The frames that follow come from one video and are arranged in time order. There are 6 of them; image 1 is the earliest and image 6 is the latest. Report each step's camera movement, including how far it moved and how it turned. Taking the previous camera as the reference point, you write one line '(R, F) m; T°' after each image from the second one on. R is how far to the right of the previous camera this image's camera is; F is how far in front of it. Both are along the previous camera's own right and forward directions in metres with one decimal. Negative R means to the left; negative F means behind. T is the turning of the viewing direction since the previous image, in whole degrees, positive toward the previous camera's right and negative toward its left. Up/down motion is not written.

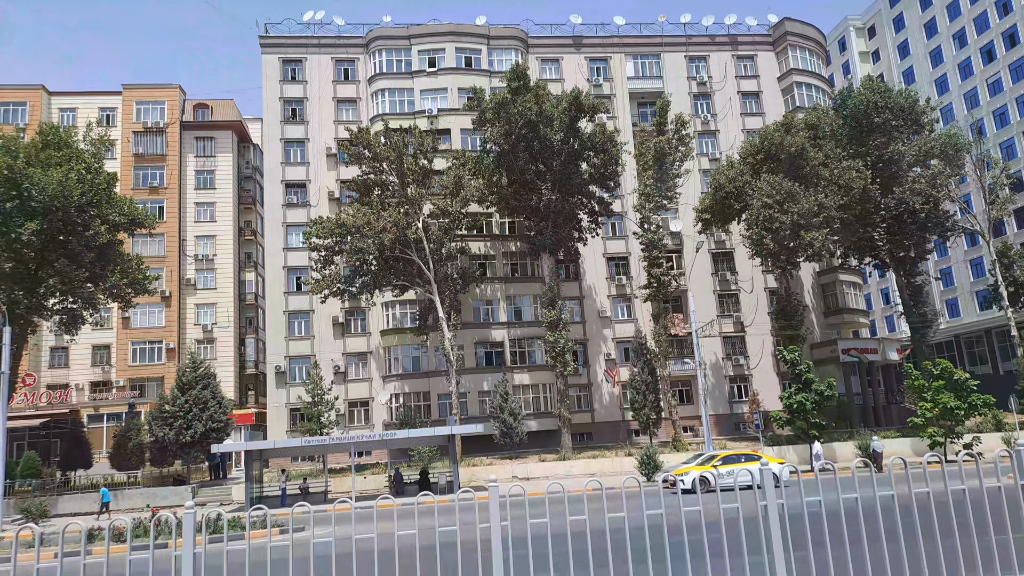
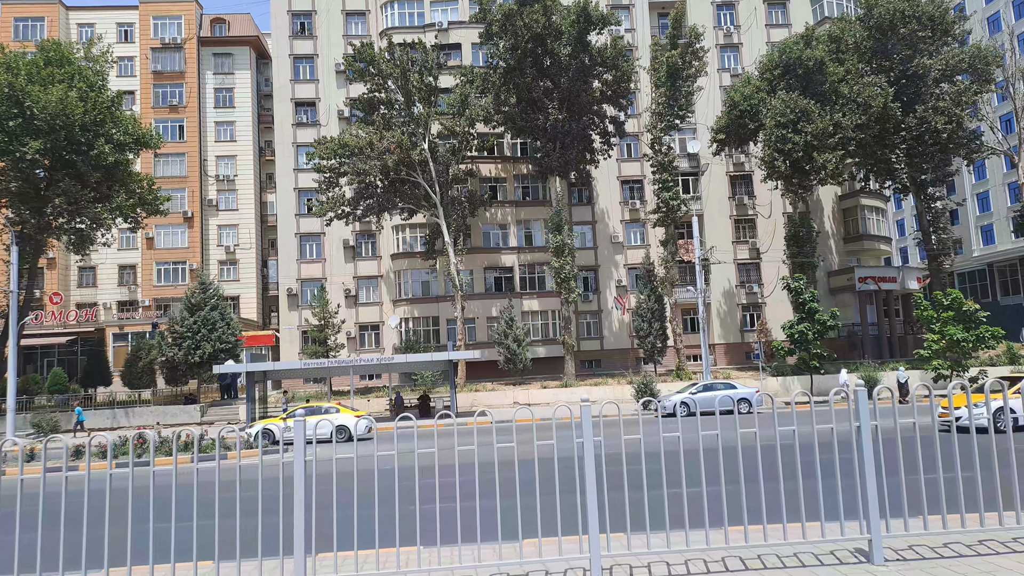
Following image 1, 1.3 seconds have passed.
(+1.2, +0.3) m; -3°
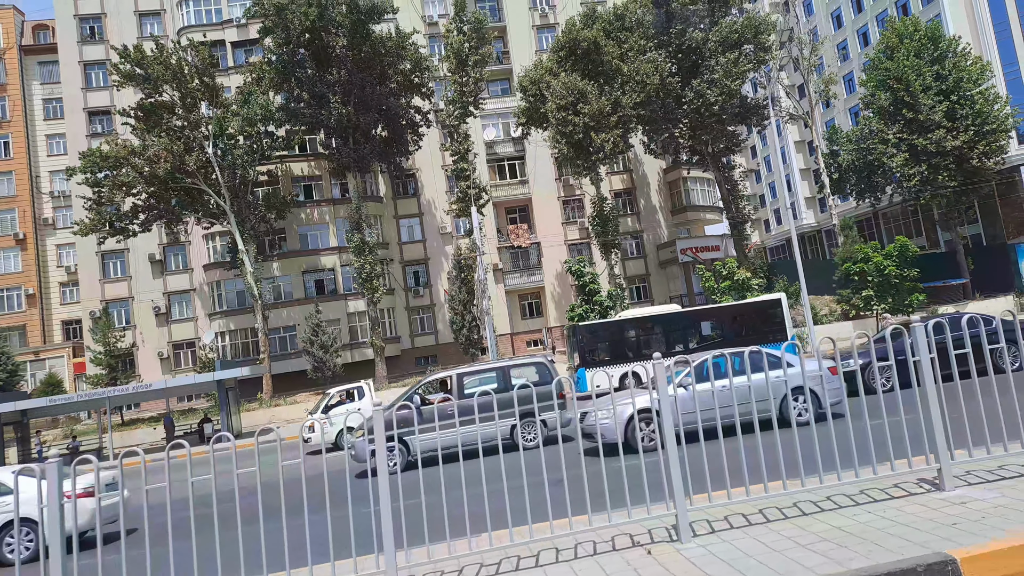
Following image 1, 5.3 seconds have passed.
(+5.5, +0.5) m; +6°
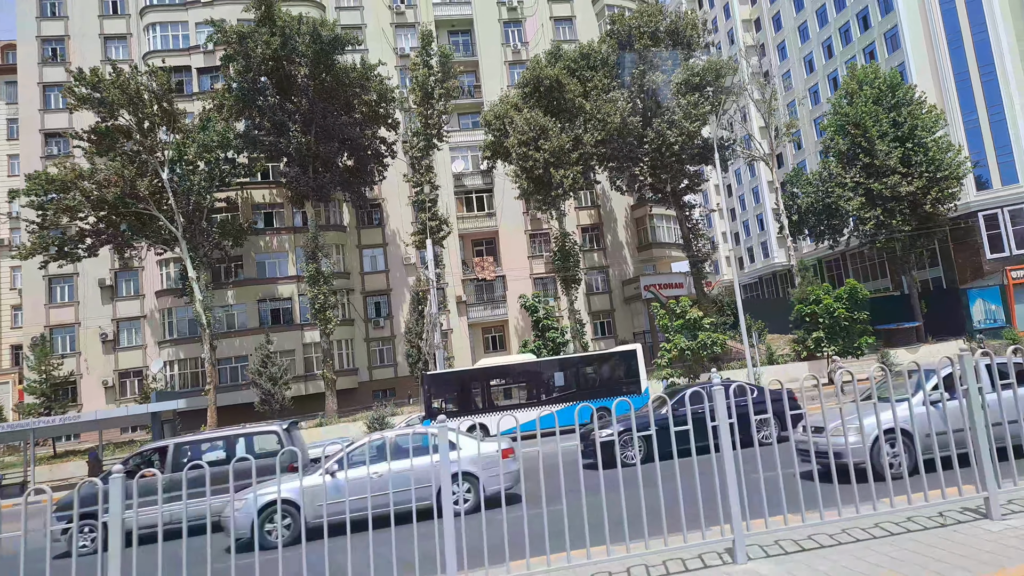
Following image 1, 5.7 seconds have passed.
(+1.1, +0.2) m; +1°
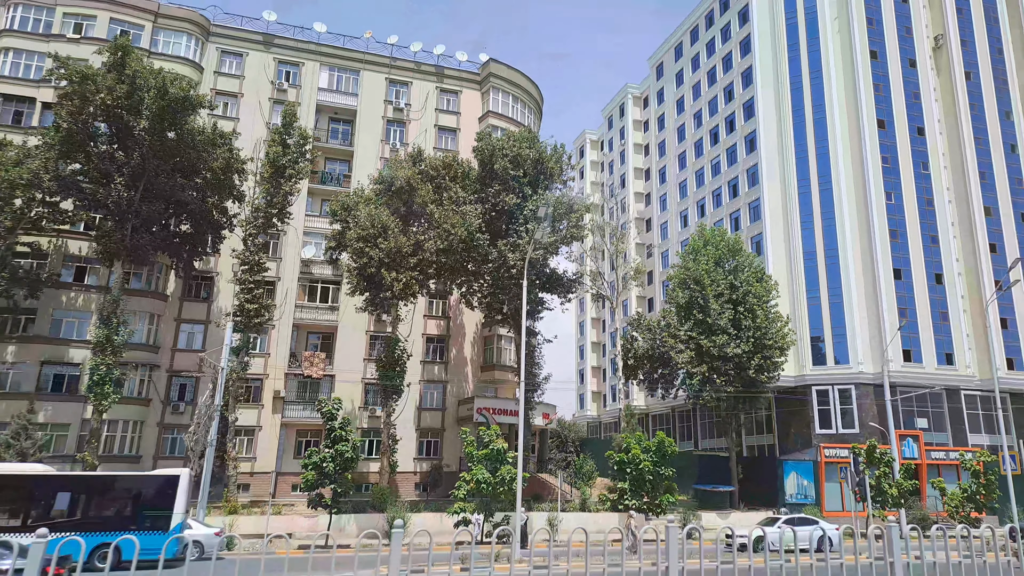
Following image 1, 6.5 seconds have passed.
(+2.8, +0.4) m; +8°
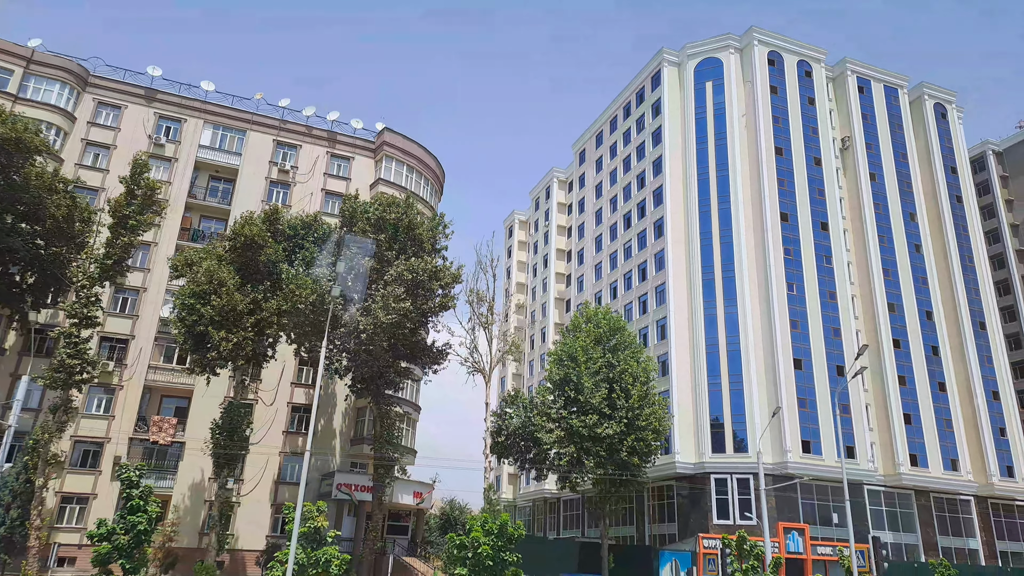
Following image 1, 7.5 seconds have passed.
(+4.1, +0.6) m; +4°
